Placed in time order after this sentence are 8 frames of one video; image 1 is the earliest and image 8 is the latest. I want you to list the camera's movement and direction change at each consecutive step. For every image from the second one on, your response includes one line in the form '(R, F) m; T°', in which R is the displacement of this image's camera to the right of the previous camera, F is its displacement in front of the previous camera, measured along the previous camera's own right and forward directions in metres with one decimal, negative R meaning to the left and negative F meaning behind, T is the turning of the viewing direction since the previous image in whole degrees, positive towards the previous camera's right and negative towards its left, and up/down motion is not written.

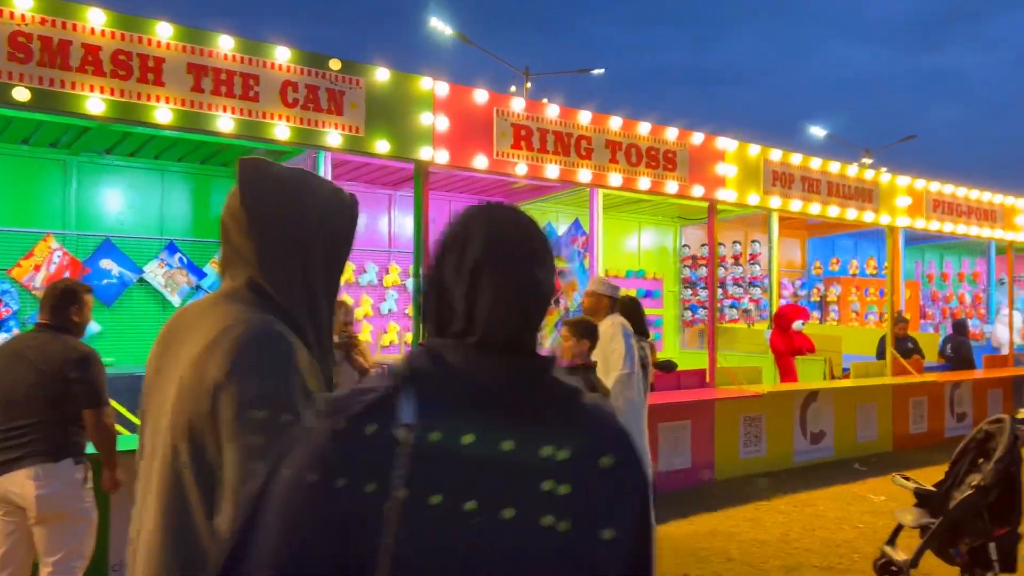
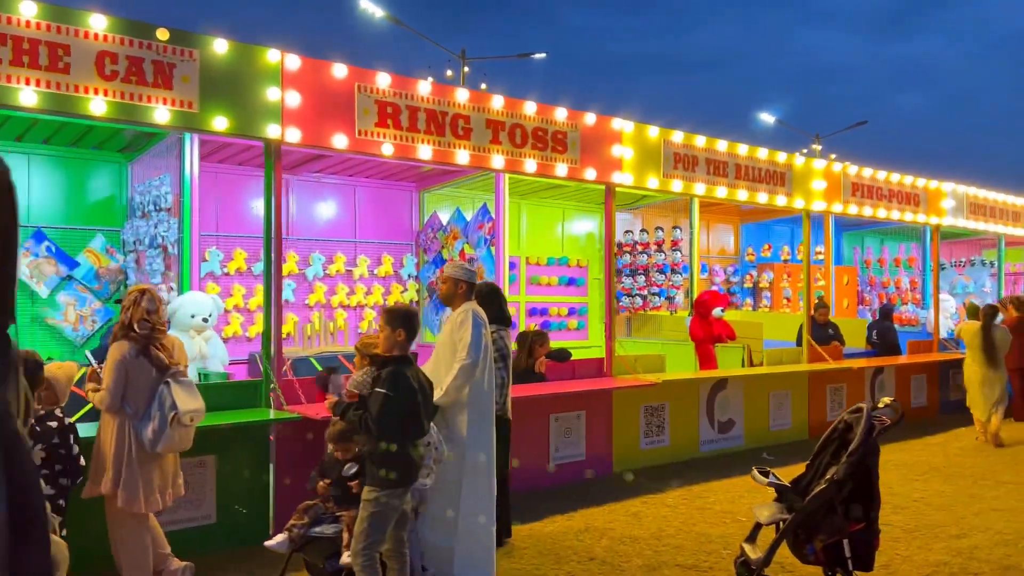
(+0.6, +0.2) m; +2°
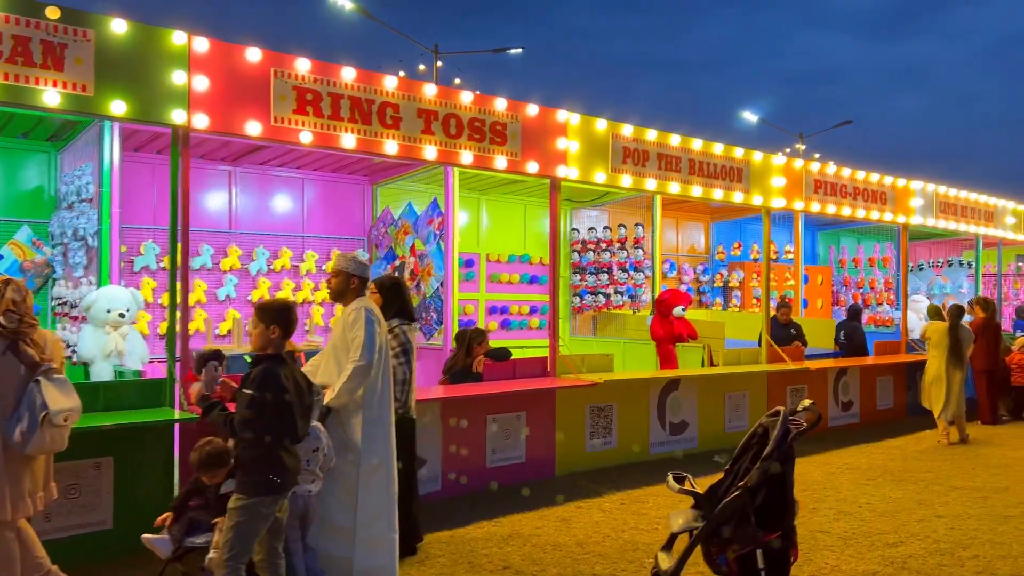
(+0.4, +0.2) m; 0°
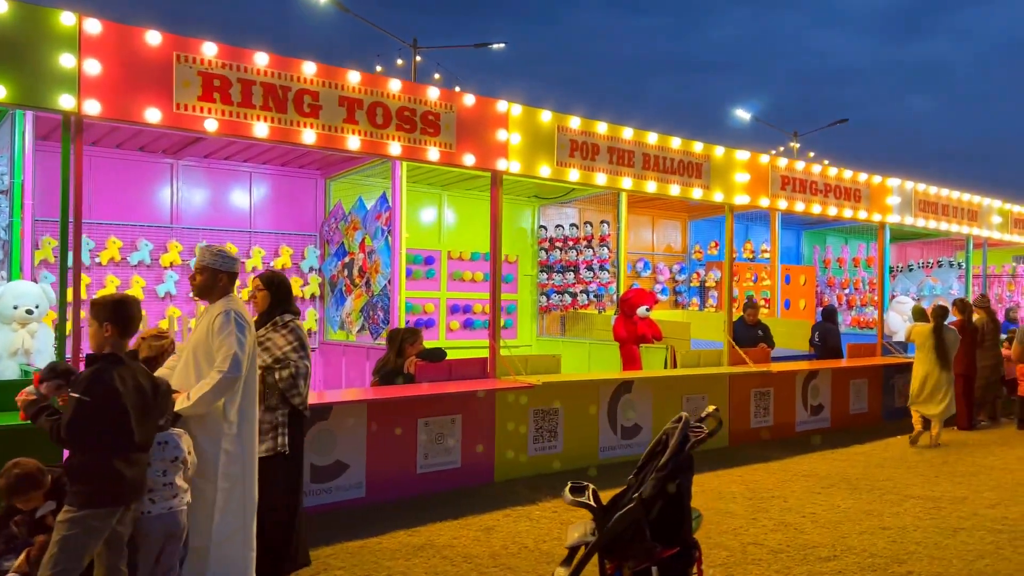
(+0.5, +0.2) m; -1°
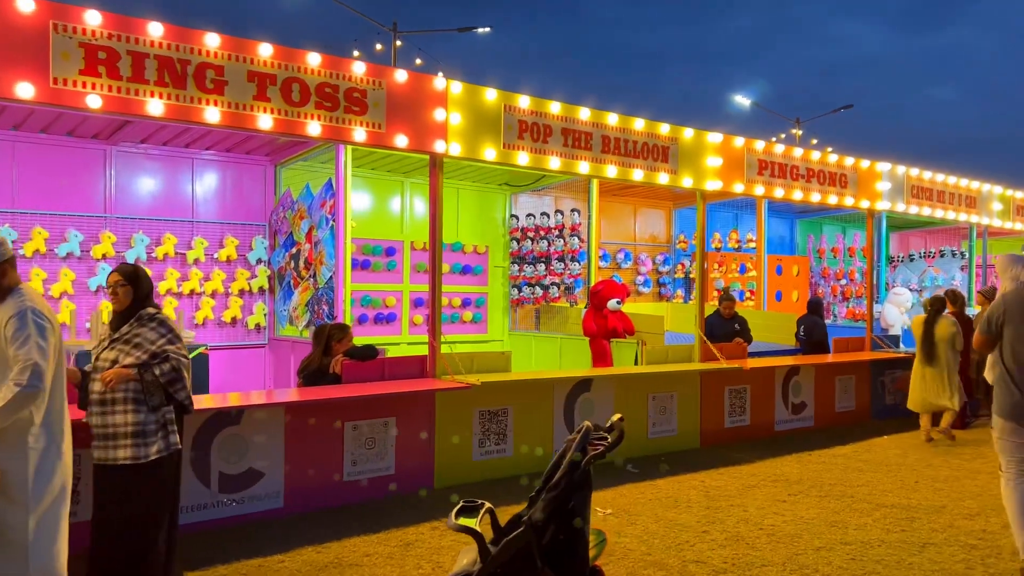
(+0.5, +0.4) m; -1°
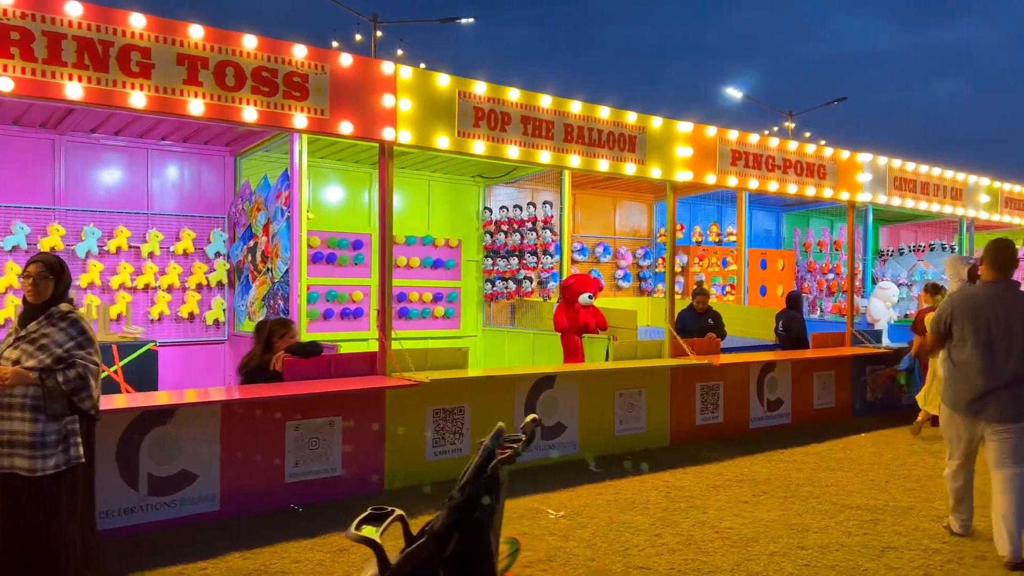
(+0.3, +0.2) m; 0°
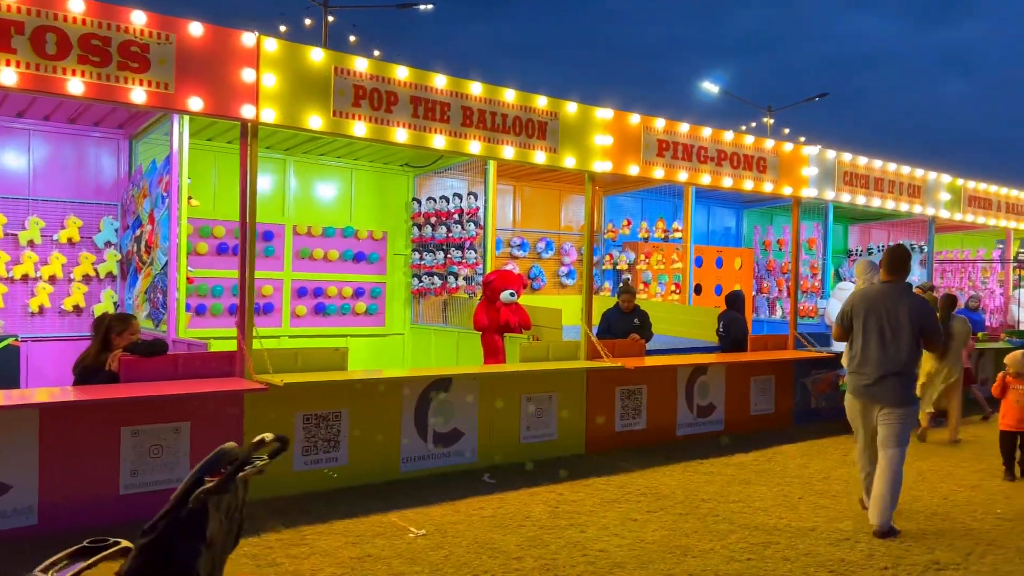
(+0.7, +0.4) m; 0°
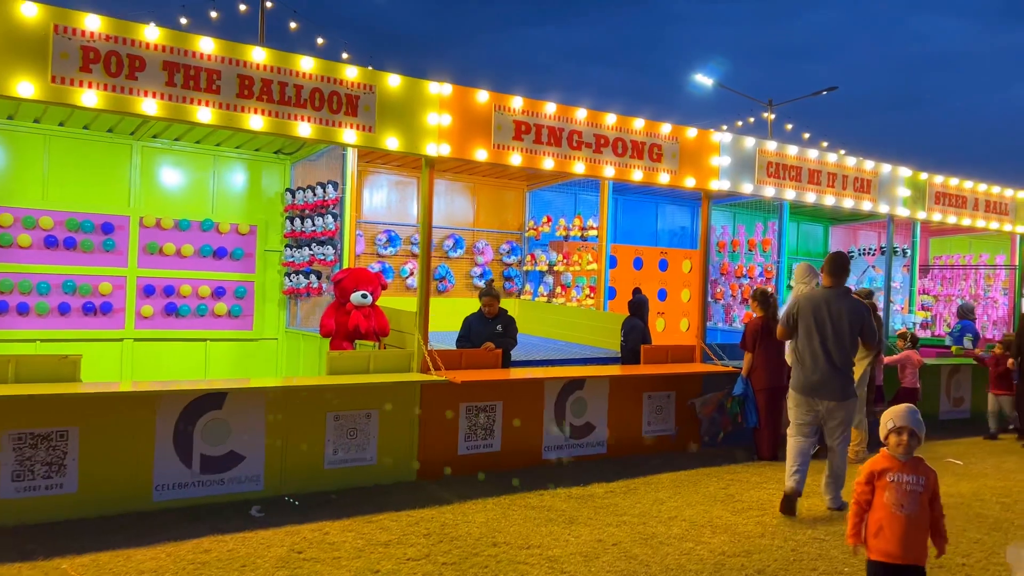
(+1.5, +0.8) m; -3°
